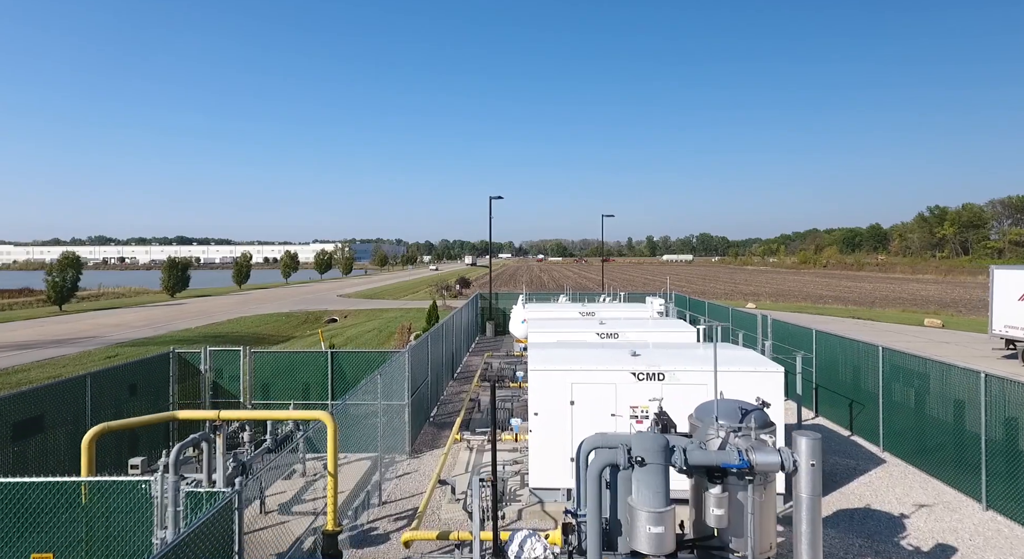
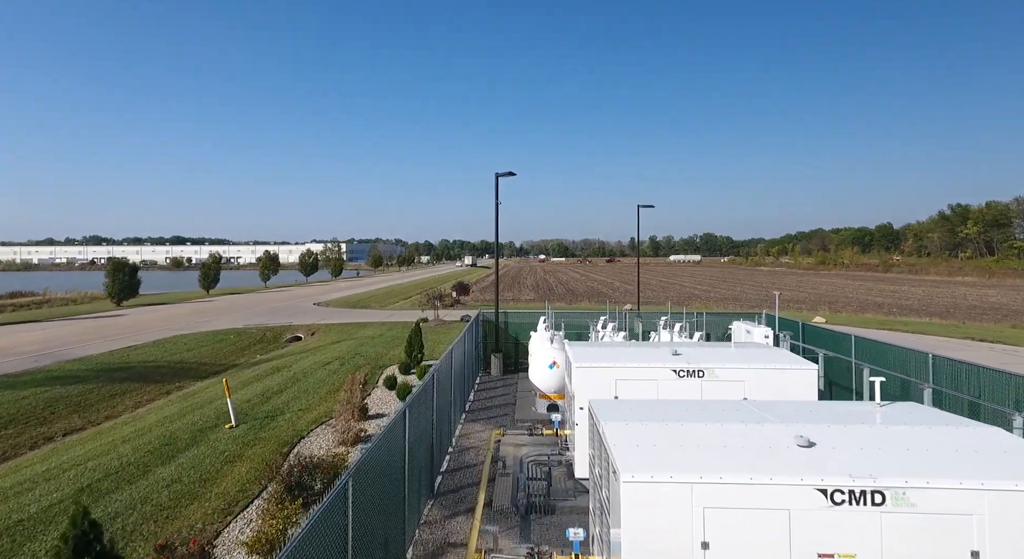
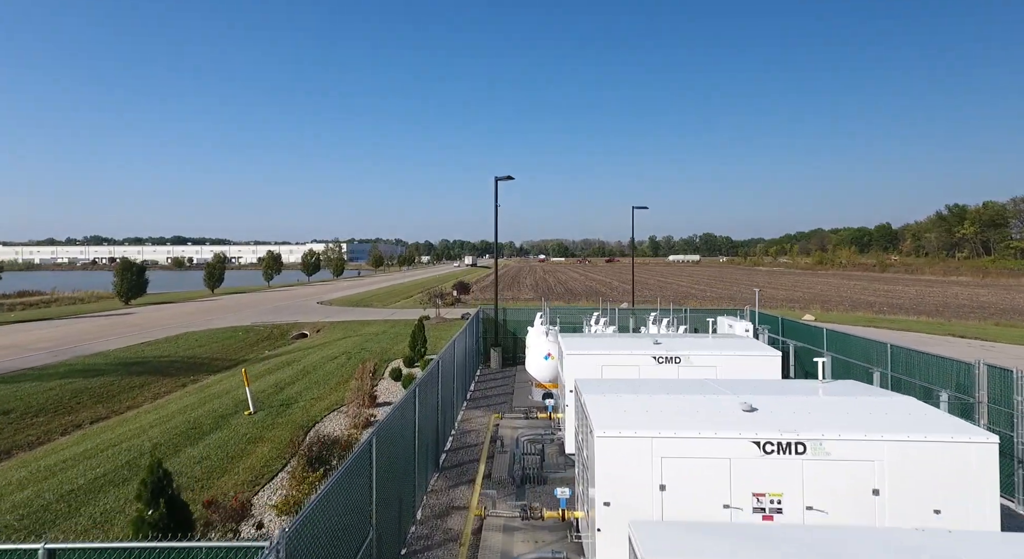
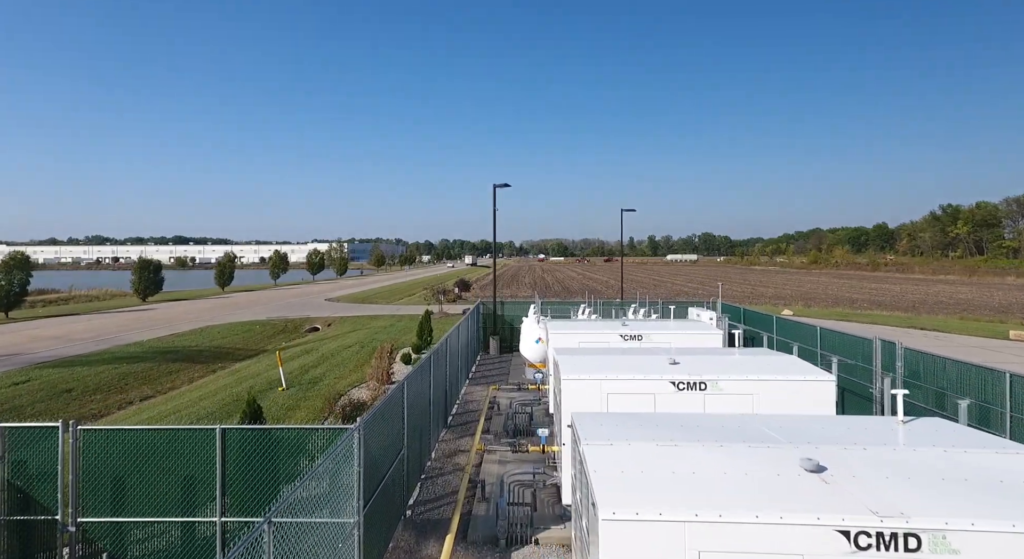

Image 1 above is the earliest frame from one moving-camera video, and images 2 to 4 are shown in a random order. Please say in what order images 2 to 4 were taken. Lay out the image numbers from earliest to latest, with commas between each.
4, 3, 2
